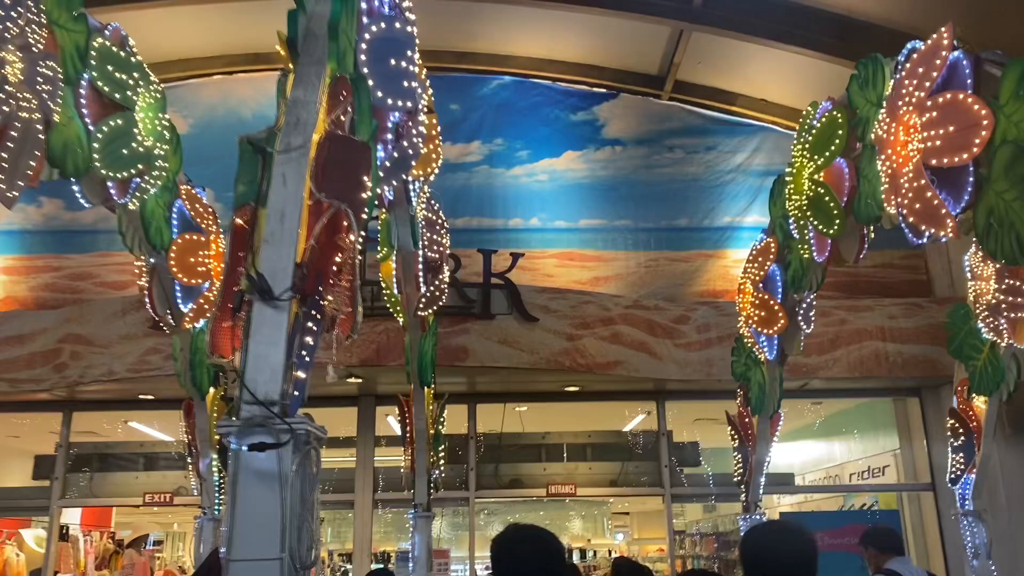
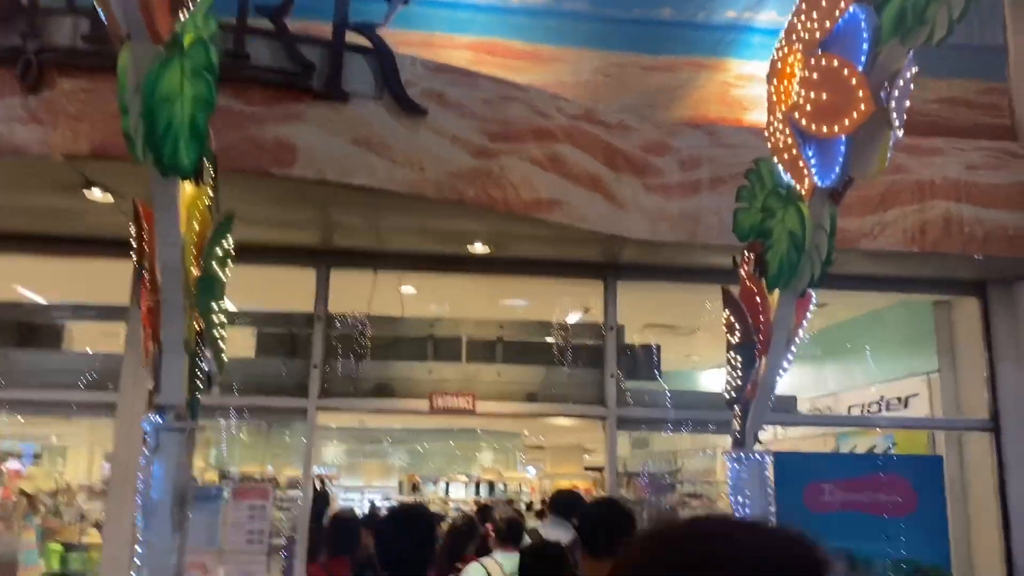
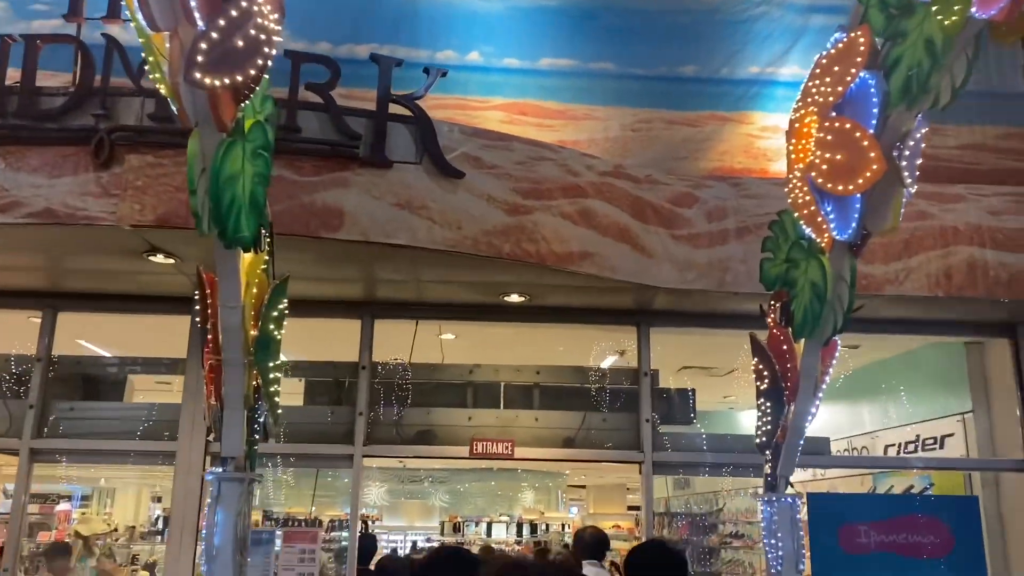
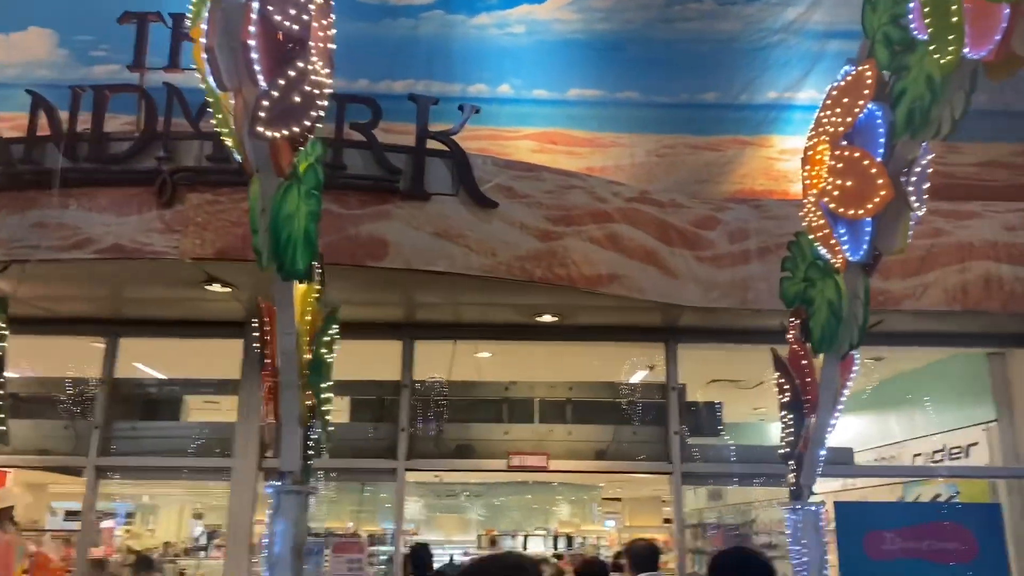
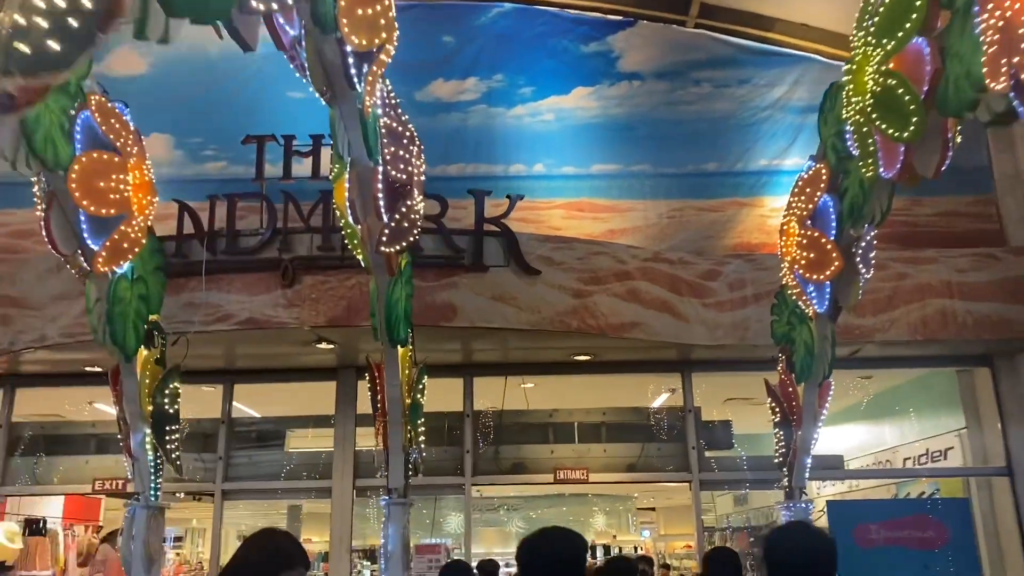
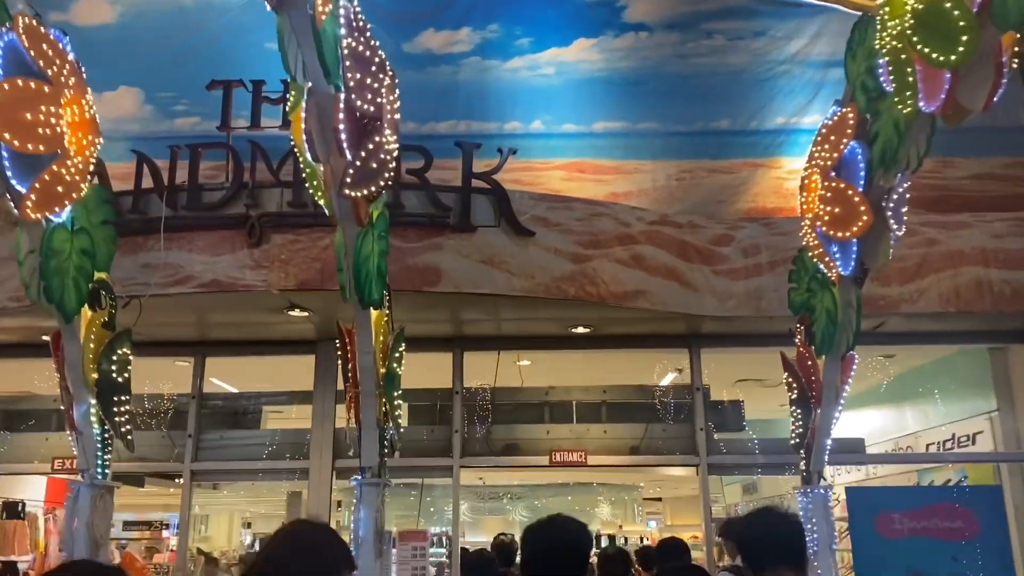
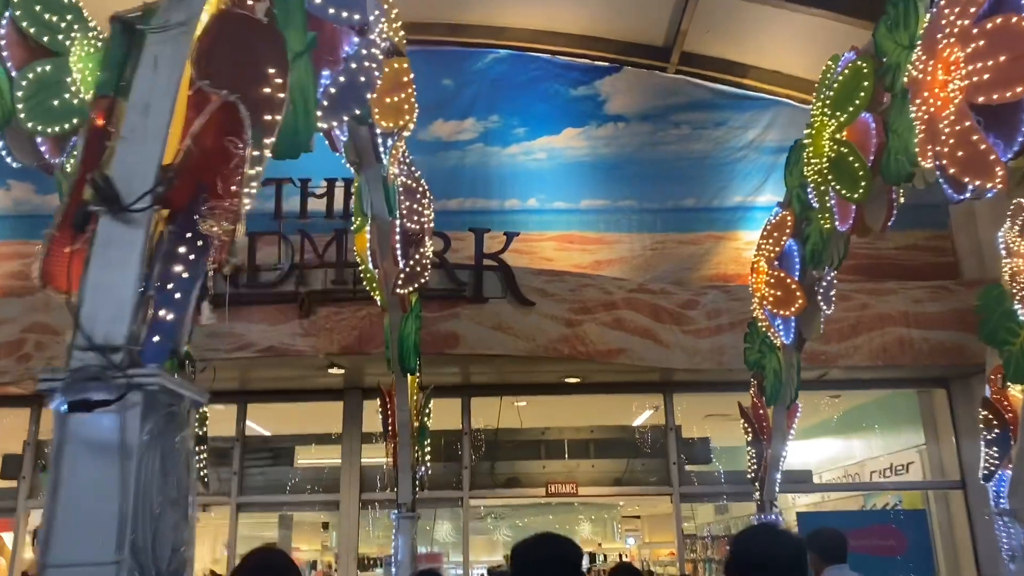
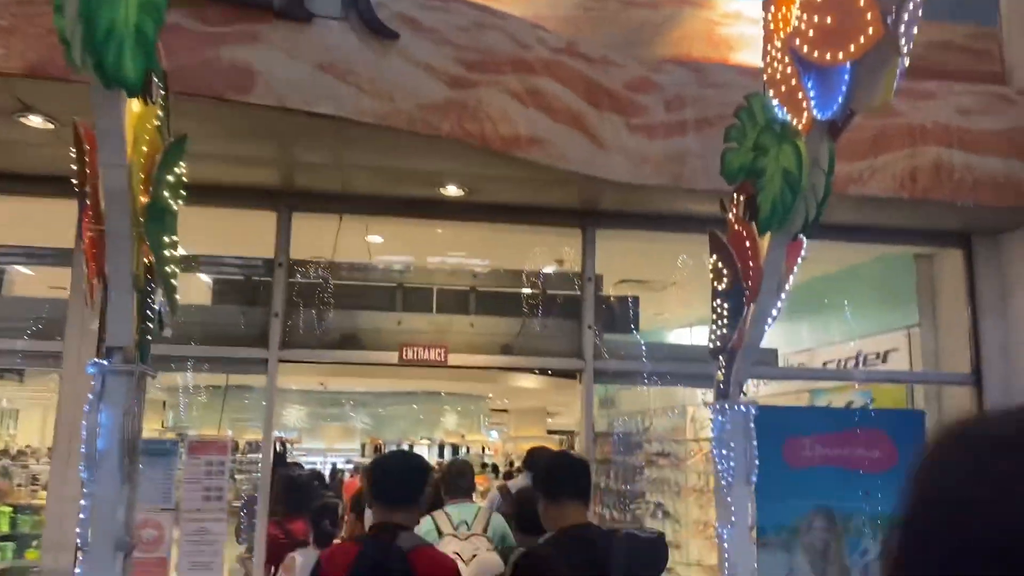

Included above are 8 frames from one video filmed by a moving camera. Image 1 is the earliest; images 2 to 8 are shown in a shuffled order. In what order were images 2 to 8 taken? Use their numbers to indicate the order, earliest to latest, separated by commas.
7, 5, 6, 4, 3, 2, 8
